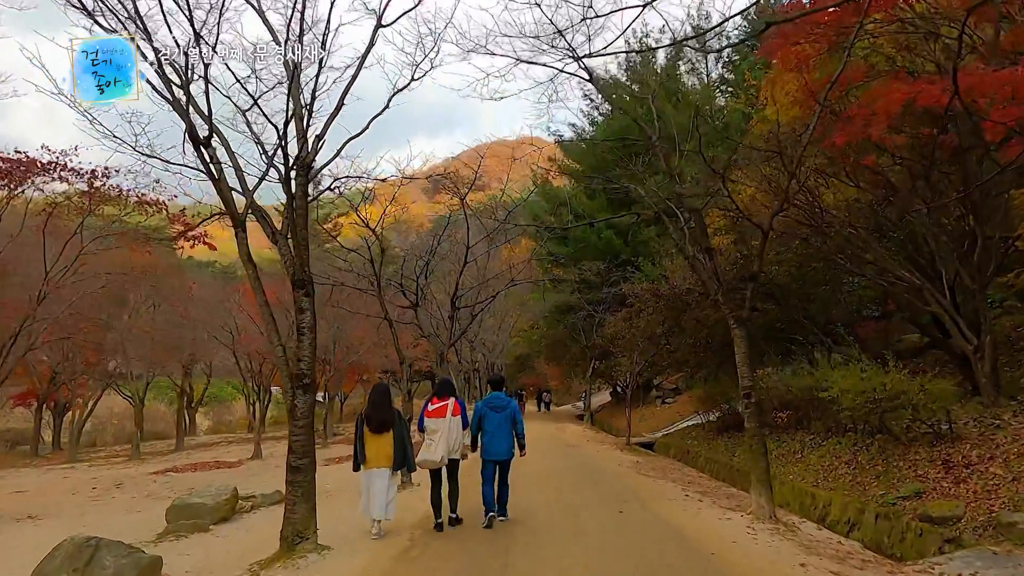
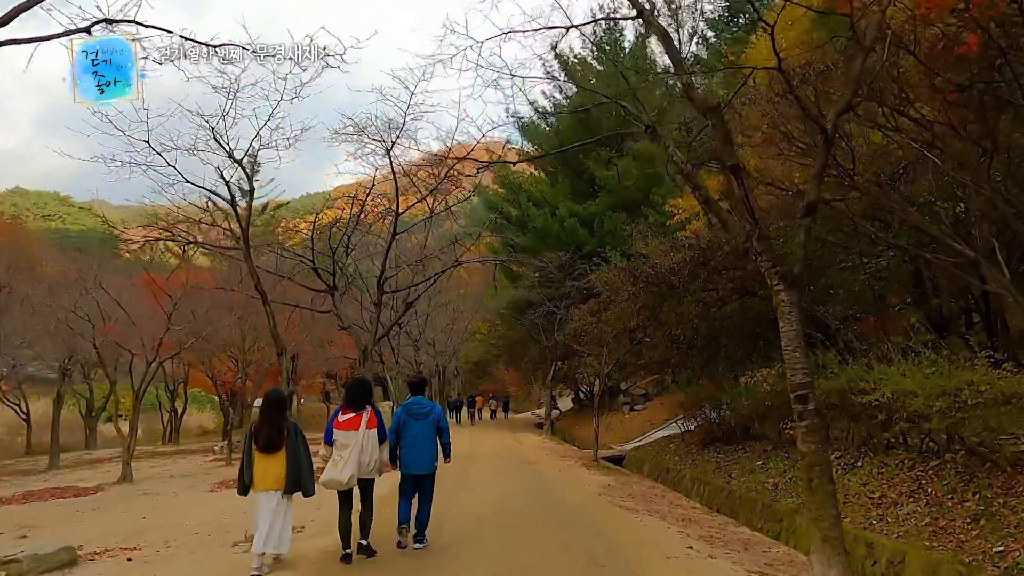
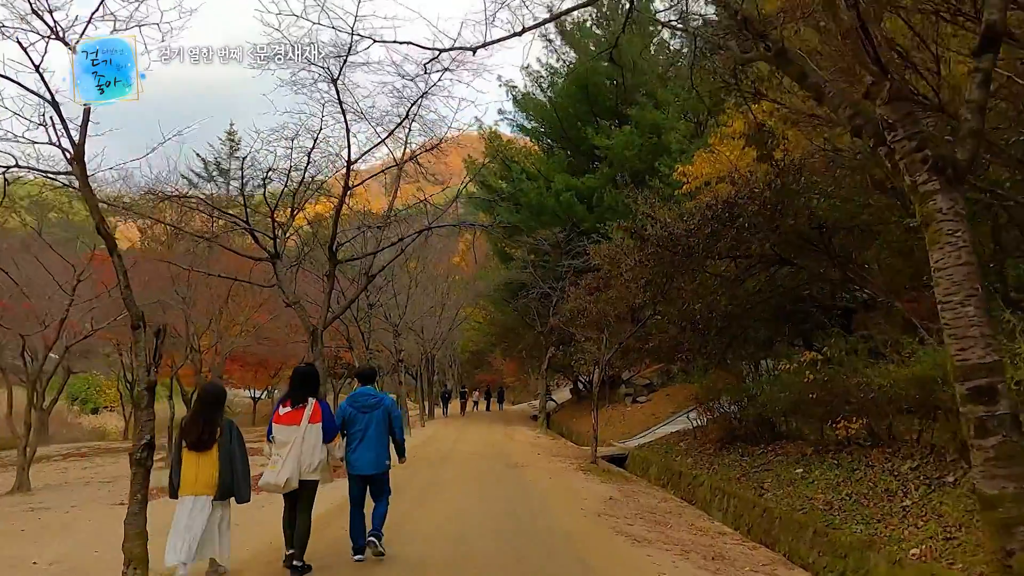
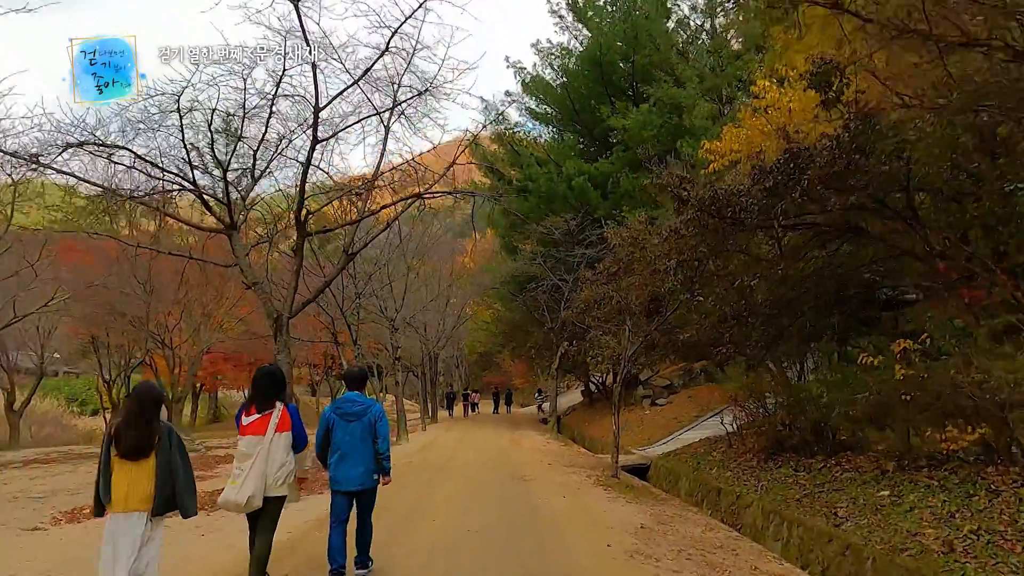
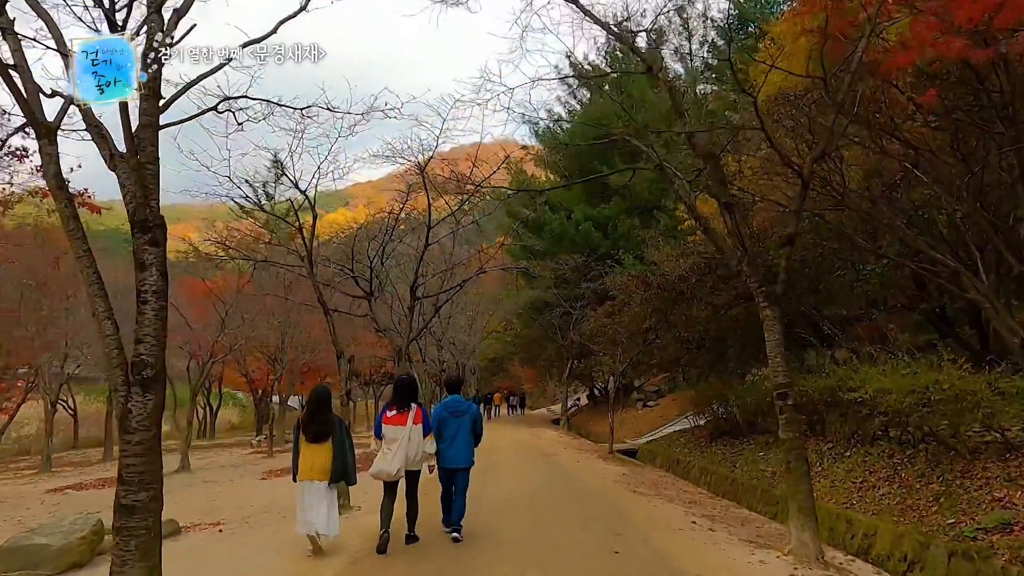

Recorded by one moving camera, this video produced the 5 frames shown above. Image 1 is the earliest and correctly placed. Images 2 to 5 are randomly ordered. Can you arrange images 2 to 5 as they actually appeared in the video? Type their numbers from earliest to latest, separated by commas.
5, 2, 3, 4
